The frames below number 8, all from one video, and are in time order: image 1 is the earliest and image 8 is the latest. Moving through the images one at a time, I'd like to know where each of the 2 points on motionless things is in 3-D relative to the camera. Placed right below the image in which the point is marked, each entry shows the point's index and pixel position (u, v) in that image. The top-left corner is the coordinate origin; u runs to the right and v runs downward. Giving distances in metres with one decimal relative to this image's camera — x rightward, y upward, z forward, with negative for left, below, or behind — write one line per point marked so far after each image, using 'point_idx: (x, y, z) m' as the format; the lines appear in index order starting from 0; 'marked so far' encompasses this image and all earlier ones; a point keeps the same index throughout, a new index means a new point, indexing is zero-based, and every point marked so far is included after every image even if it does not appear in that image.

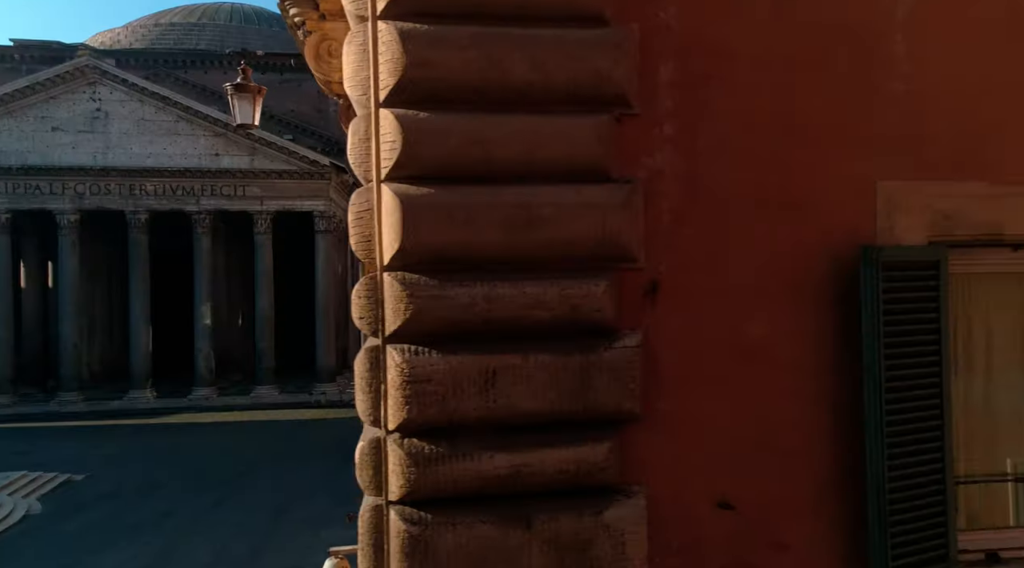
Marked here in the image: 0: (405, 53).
0: (-0.3, +0.6, +2.3) m
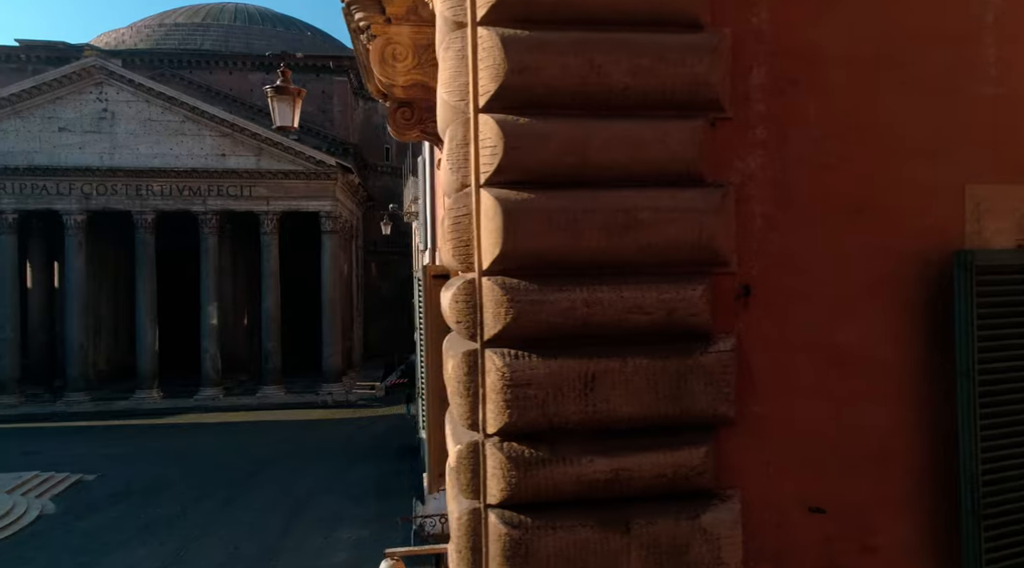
0: (0.0, +0.6, +2.3) m
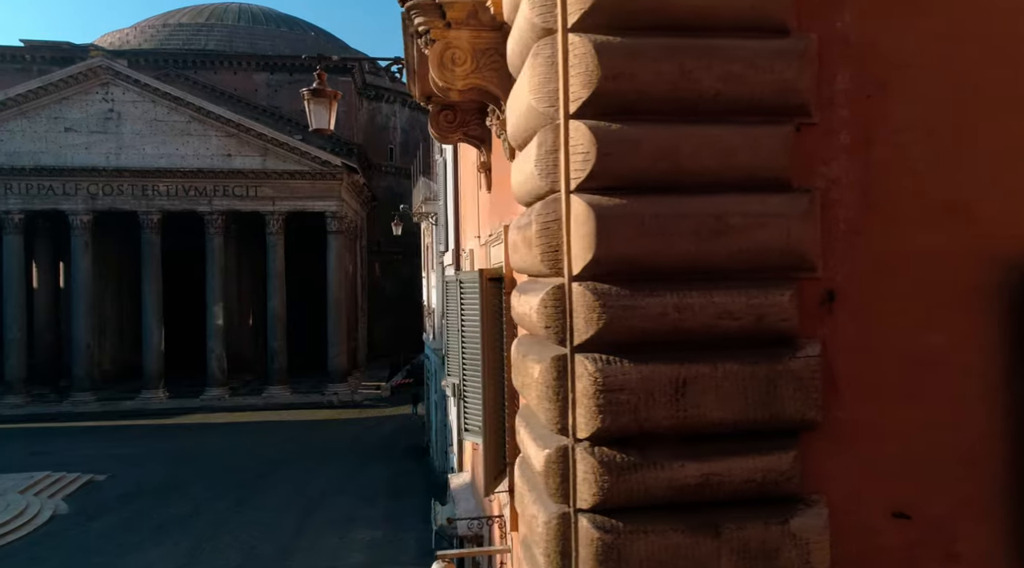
0: (+0.2, +0.6, +2.3) m
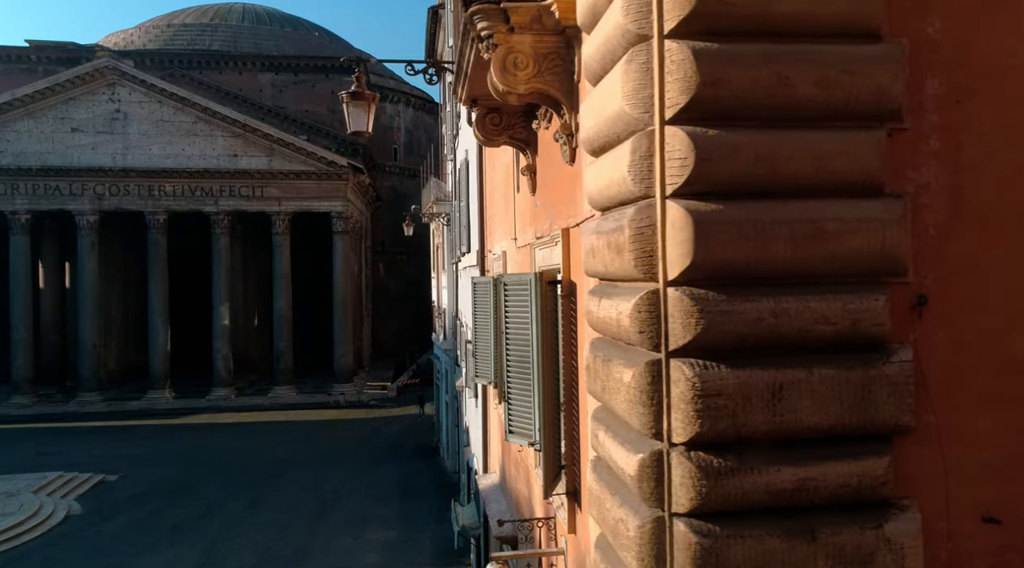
0: (+0.5, +0.6, +2.3) m
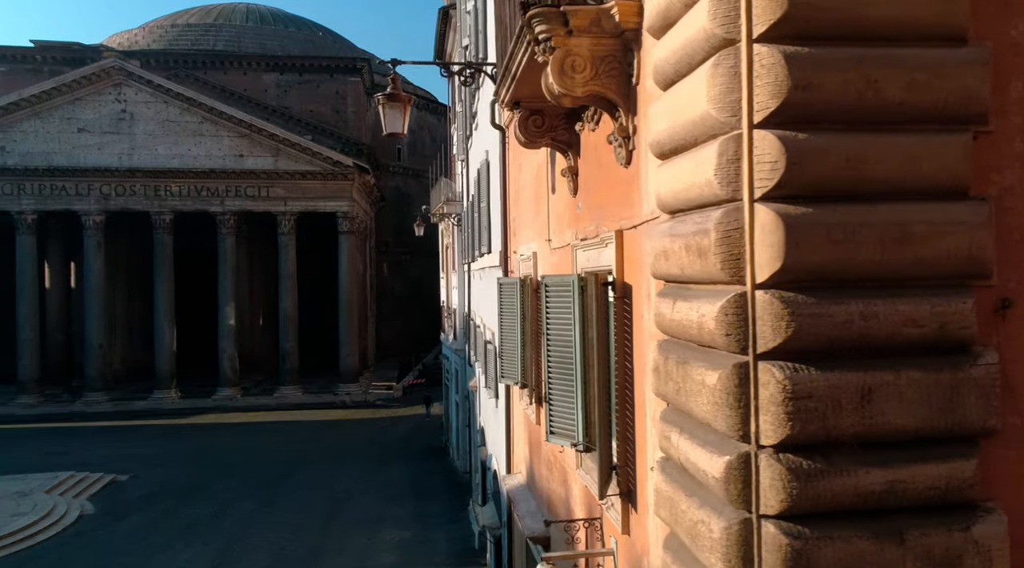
0: (+0.7, +0.6, +2.4) m
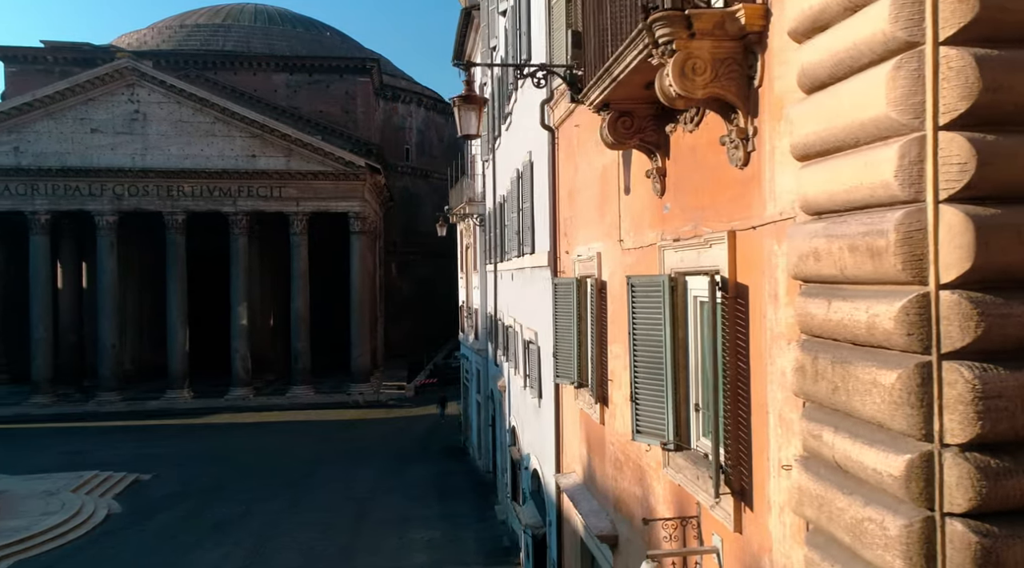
0: (+1.3, +0.6, +2.4) m
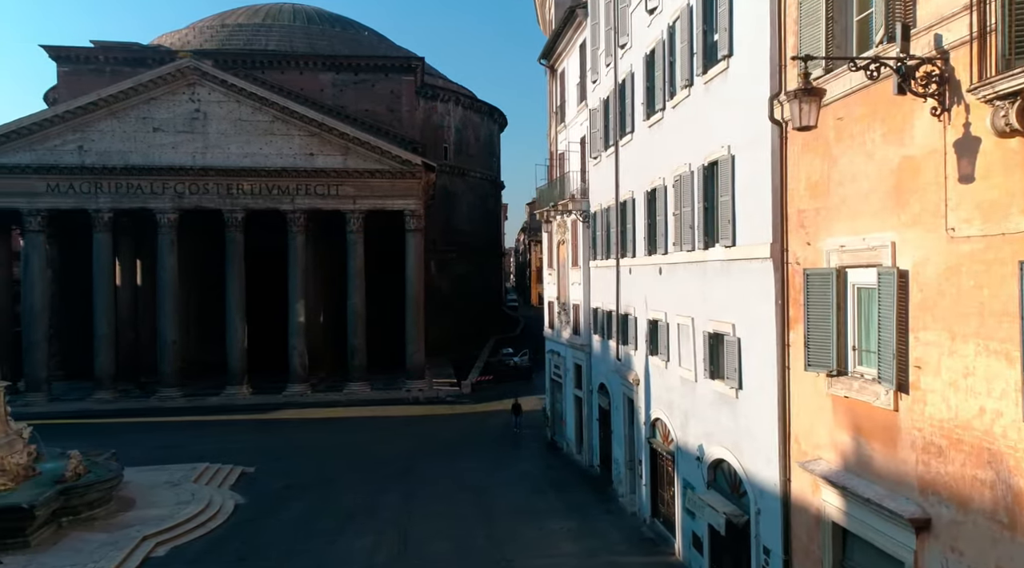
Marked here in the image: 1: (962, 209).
0: (+3.7, +0.6, +2.5) m
1: (+3.4, +0.6, +6.7) m
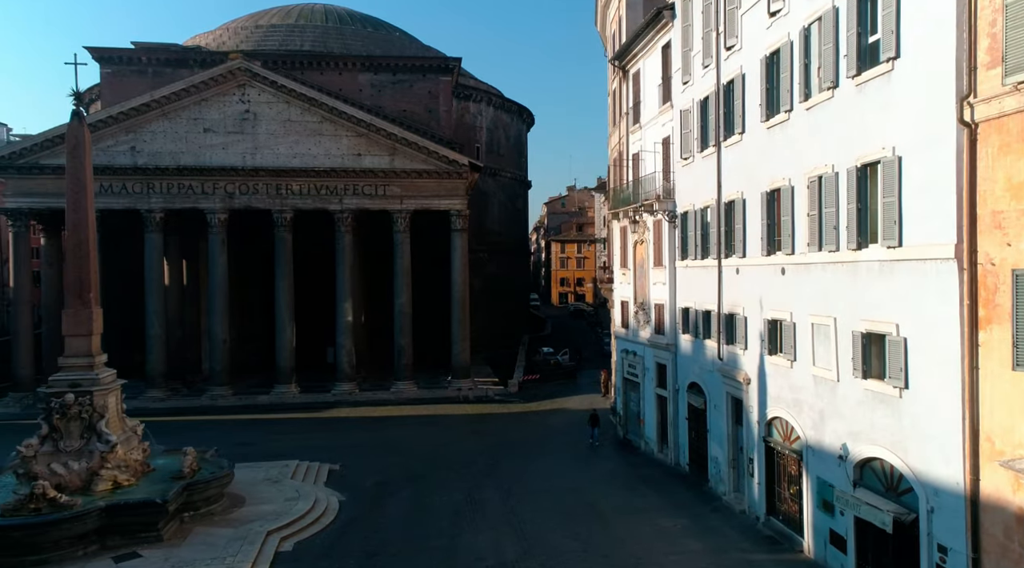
0: (+5.8, +0.6, +2.6) m
1: (+5.5, +0.6, +6.7) m
